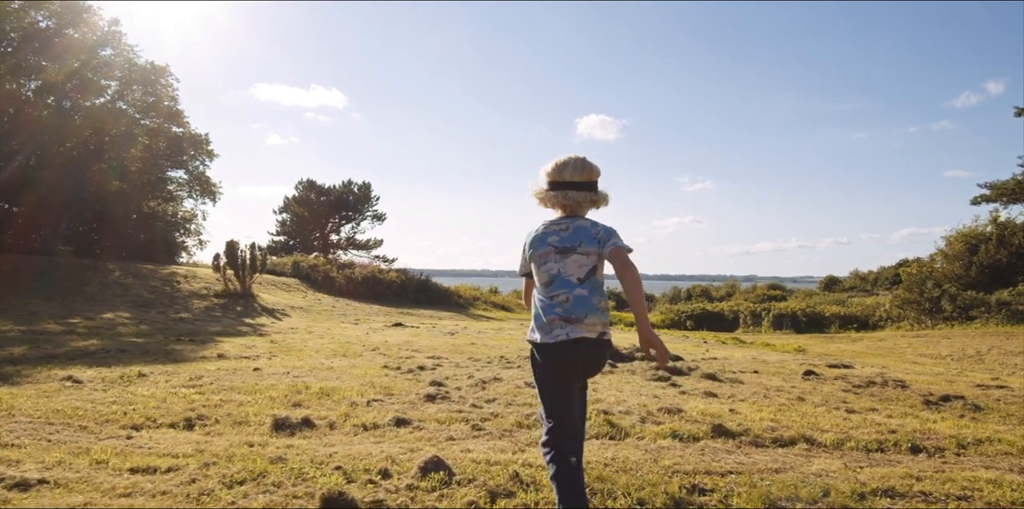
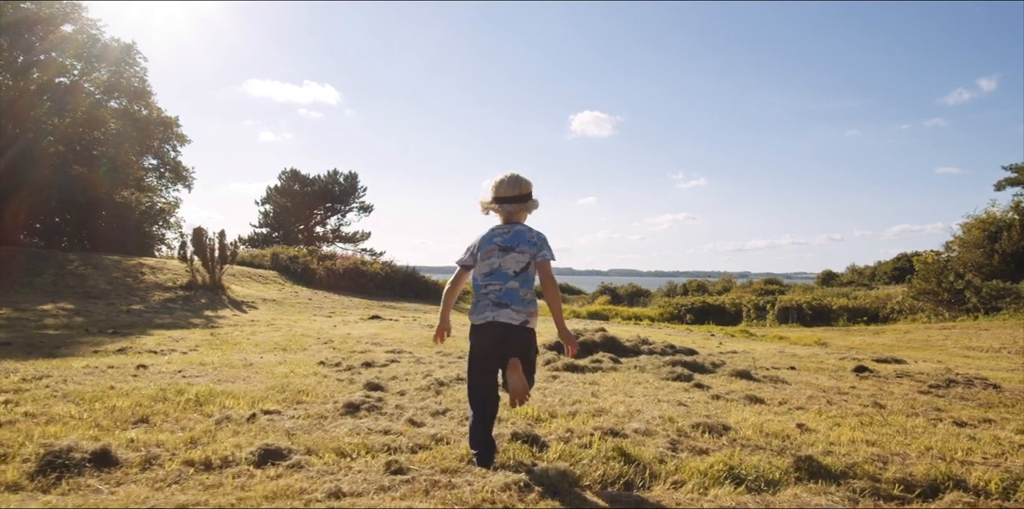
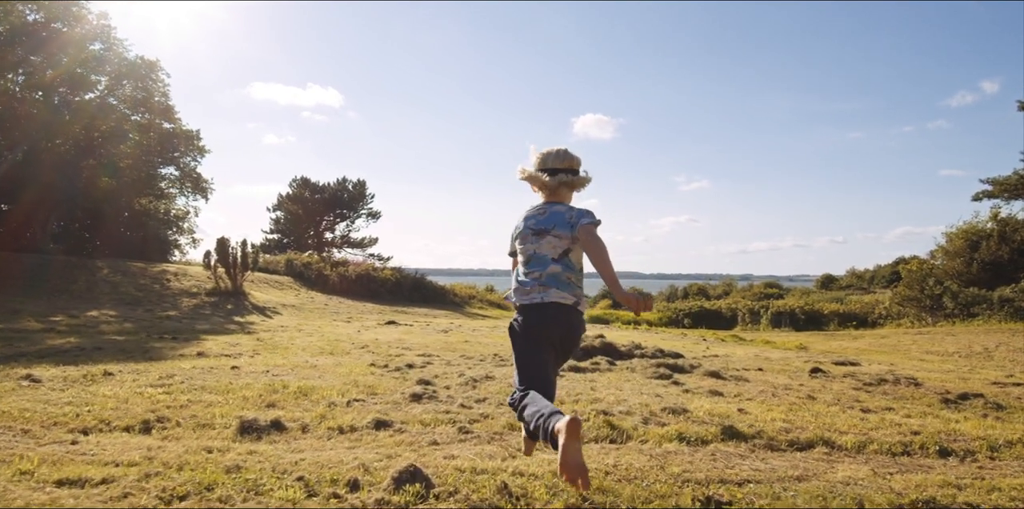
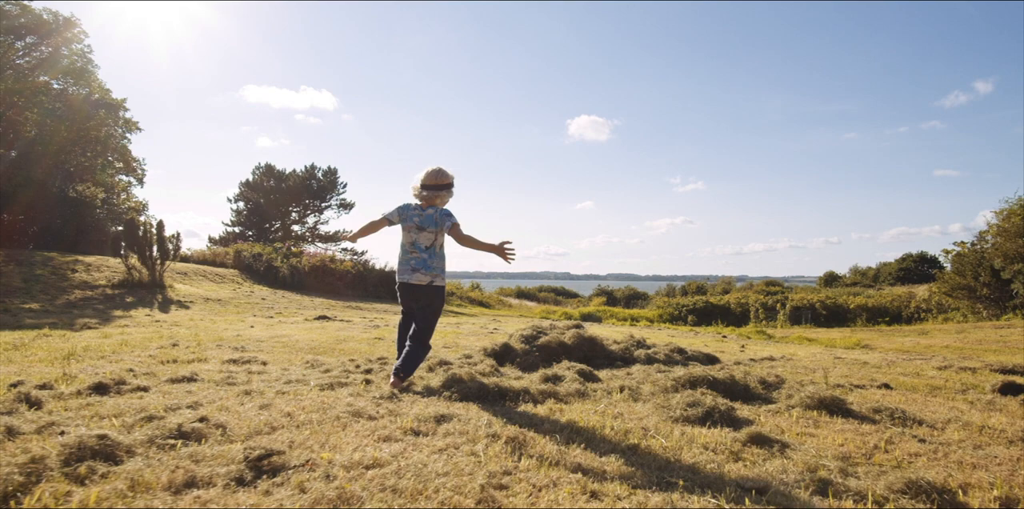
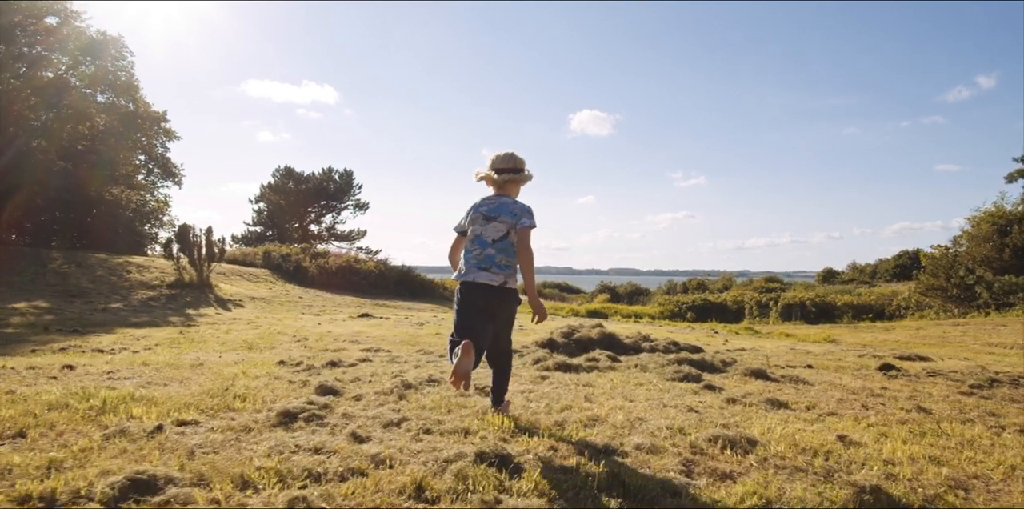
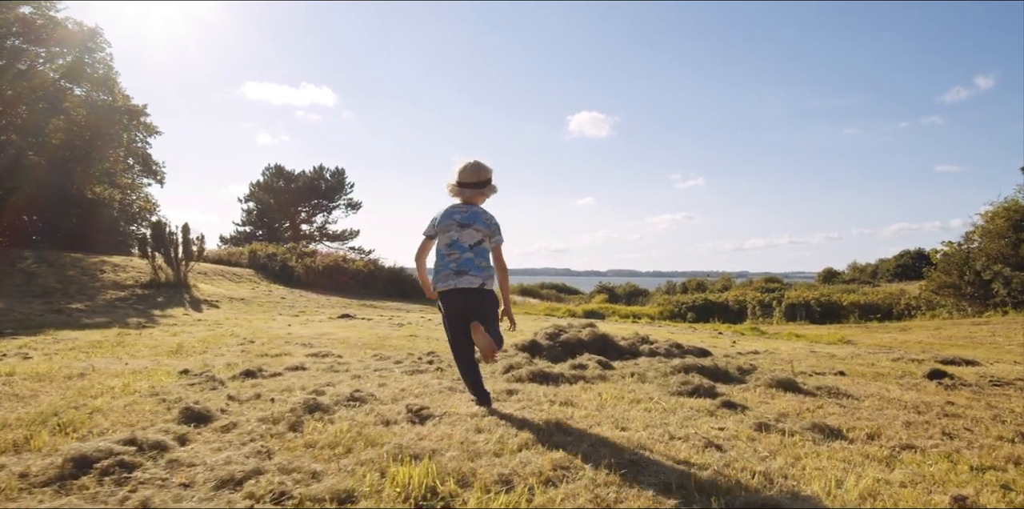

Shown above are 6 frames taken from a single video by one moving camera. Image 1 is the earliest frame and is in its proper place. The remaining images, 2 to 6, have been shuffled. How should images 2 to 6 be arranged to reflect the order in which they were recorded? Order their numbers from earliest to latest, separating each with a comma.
3, 2, 5, 6, 4
